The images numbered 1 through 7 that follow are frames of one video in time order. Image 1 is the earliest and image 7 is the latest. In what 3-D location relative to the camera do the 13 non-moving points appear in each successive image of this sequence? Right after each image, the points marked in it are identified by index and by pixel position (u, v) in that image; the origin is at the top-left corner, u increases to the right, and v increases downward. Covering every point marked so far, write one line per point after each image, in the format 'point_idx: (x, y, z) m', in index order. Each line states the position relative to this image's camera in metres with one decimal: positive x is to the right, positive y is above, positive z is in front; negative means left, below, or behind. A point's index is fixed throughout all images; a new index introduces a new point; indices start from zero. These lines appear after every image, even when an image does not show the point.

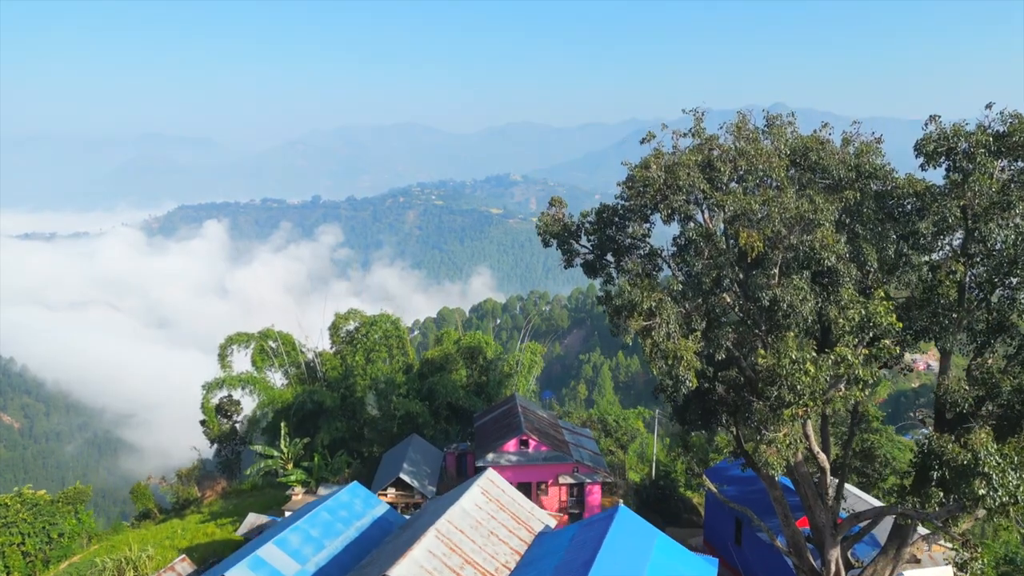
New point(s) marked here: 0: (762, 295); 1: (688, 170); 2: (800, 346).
0: (+3.2, -0.1, +8.7) m
1: (+2.5, +1.6, +9.4) m
2: (+3.8, -0.8, +8.9) m
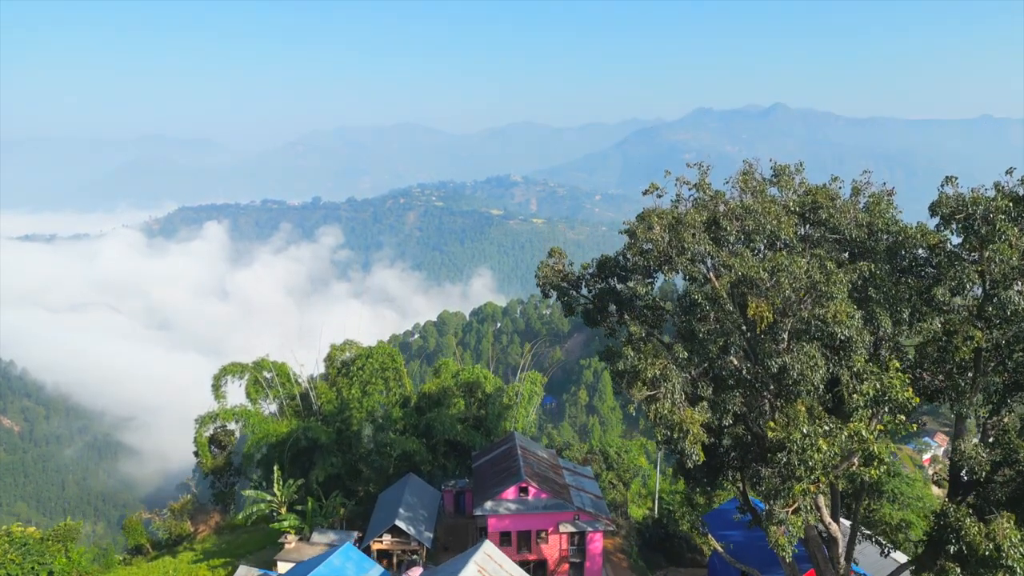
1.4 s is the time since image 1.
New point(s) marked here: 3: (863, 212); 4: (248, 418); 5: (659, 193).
0: (+3.2, -0.9, +8.3) m
1: (+2.4, +0.8, +9.0) m
2: (+3.8, -1.6, +8.5) m
3: (+4.9, +1.0, +9.3) m
4: (-7.3, -3.6, +18.8) m
5: (+2.3, +1.4, +10.6) m
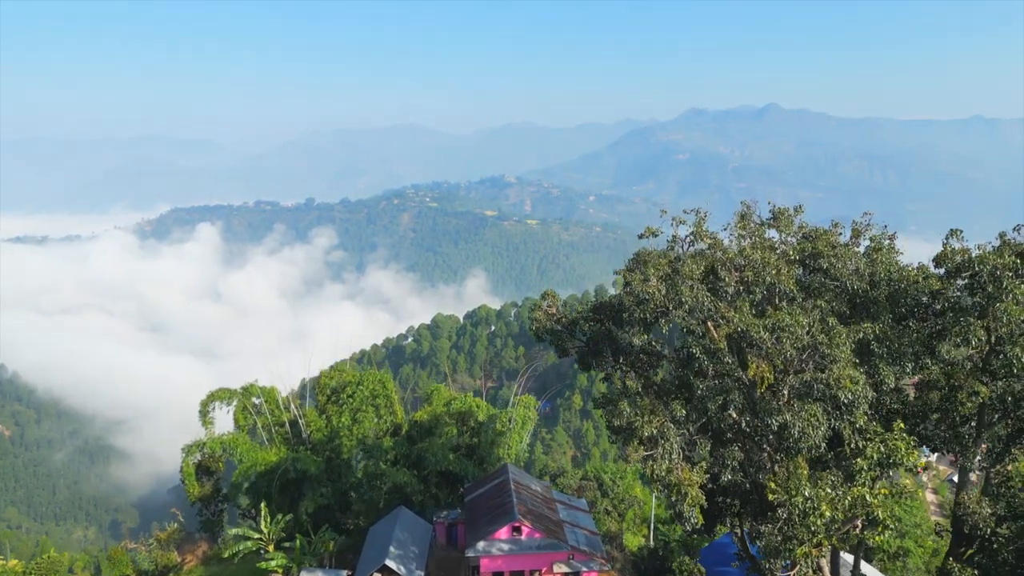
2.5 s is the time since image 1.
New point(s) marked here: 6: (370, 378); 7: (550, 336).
0: (+3.1, -1.6, +8.0) m
1: (+2.3, +0.1, +8.7) m
2: (+3.6, -2.3, +8.2) m
3: (+4.8, +0.3, +9.1) m
4: (-7.5, -4.3, +18.5) m
5: (+2.1, +0.7, +10.3) m
6: (-4.0, -2.6, +19.2) m
7: (+0.6, -0.8, +10.7) m
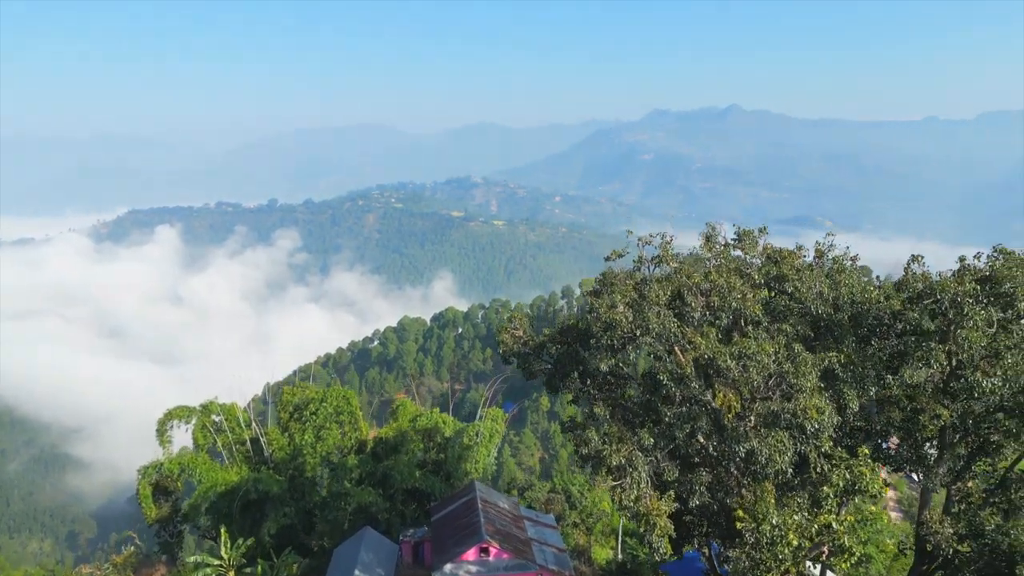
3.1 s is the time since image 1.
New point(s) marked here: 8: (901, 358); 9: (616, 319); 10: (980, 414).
0: (+2.7, -1.9, +8.0) m
1: (+1.9, -0.2, +8.6) m
2: (+3.2, -2.6, +8.2) m
3: (+4.3, 0.0, +9.1) m
4: (-8.4, -4.7, +17.9) m
5: (+1.6, +0.4, +10.2) m
6: (-4.9, -2.9, +18.8) m
7: (+0.1, -1.1, +10.6) m
8: (+4.9, -0.9, +8.5) m
9: (+1.3, -0.4, +8.8) m
10: (+5.7, -1.5, +8.3) m
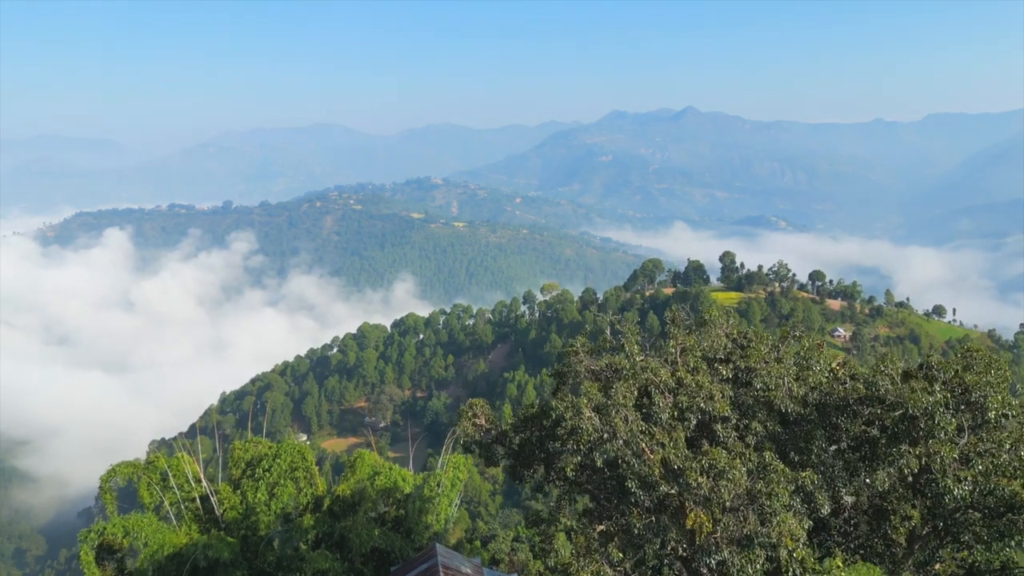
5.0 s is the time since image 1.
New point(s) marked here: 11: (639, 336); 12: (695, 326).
0: (+2.3, -3.1, +7.7) m
1: (+1.4, -1.5, +8.3) m
2: (+2.8, -3.8, +8.0) m
3: (+3.8, -1.2, +8.9) m
4: (-9.3, -6.0, +17.0) m
5: (+1.1, -0.8, +9.9) m
6: (-5.9, -4.2, +18.1) m
7: (-0.5, -2.4, +10.1) m
8: (+4.4, -2.1, +8.3) m
9: (+0.9, -1.6, +8.4) m
10: (+5.3, -2.7, +8.2) m
11: (+2.0, -0.8, +10.4) m
12: (+2.8, -0.6, +10.4) m
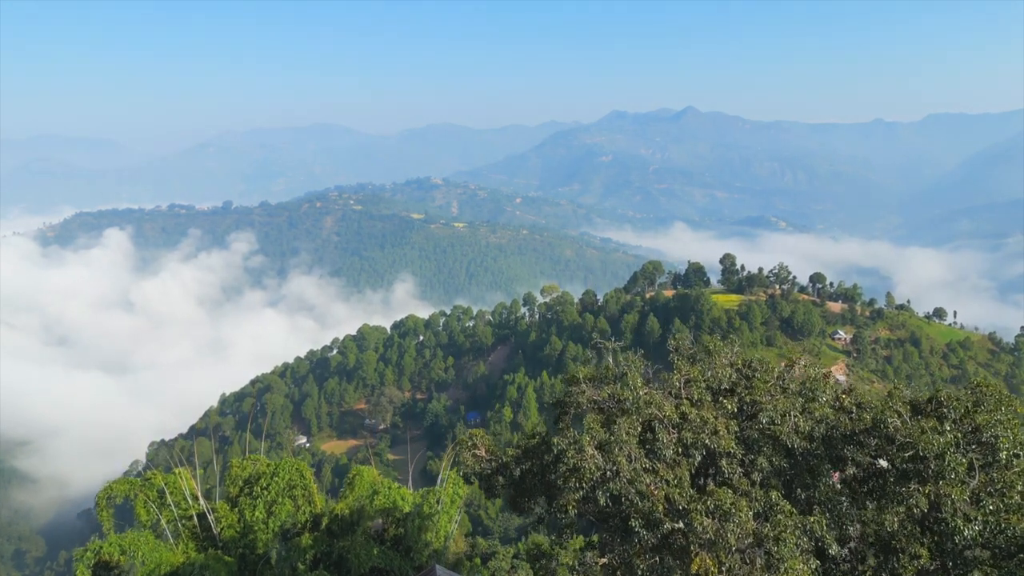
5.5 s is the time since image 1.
0: (+2.3, -3.5, +7.6) m
1: (+1.4, -1.9, +8.1) m
2: (+2.8, -4.2, +7.8) m
3: (+3.8, -1.6, +8.8) m
4: (-9.3, -6.4, +16.8) m
5: (+1.1, -1.2, +9.7) m
6: (-5.9, -4.6, +17.9) m
7: (-0.5, -2.8, +9.9) m
8: (+4.4, -2.5, +8.2) m
9: (+0.9, -2.1, +8.2) m
10: (+5.3, -3.1, +8.0) m
11: (+2.0, -1.2, +10.2) m
12: (+2.8, -1.0, +10.2) m
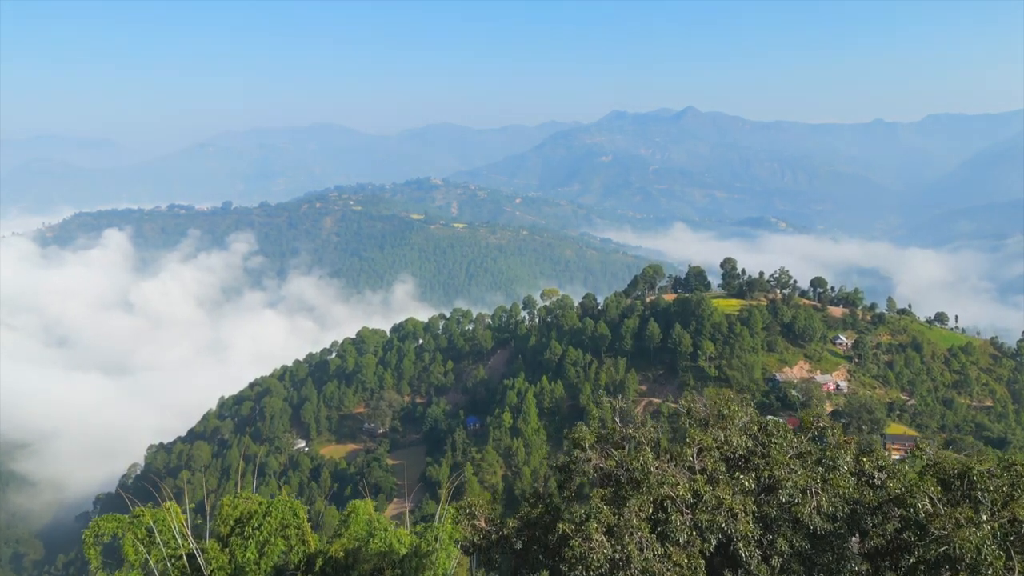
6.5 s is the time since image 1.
0: (+2.3, -4.3, +7.0) m
1: (+1.4, -2.7, +7.6) m
2: (+2.8, -5.0, +7.2) m
3: (+3.8, -2.4, +8.2) m
4: (-9.3, -7.2, +16.2) m
5: (+1.1, -2.0, +9.1) m
6: (-5.9, -5.4, +17.3) m
7: (-0.5, -3.6, +9.4) m
8: (+4.5, -3.3, +7.6) m
9: (+0.9, -2.9, +7.7) m
10: (+5.3, -3.9, +7.5) m
11: (+2.0, -2.0, +9.7) m
12: (+2.8, -1.8, +9.7) m
